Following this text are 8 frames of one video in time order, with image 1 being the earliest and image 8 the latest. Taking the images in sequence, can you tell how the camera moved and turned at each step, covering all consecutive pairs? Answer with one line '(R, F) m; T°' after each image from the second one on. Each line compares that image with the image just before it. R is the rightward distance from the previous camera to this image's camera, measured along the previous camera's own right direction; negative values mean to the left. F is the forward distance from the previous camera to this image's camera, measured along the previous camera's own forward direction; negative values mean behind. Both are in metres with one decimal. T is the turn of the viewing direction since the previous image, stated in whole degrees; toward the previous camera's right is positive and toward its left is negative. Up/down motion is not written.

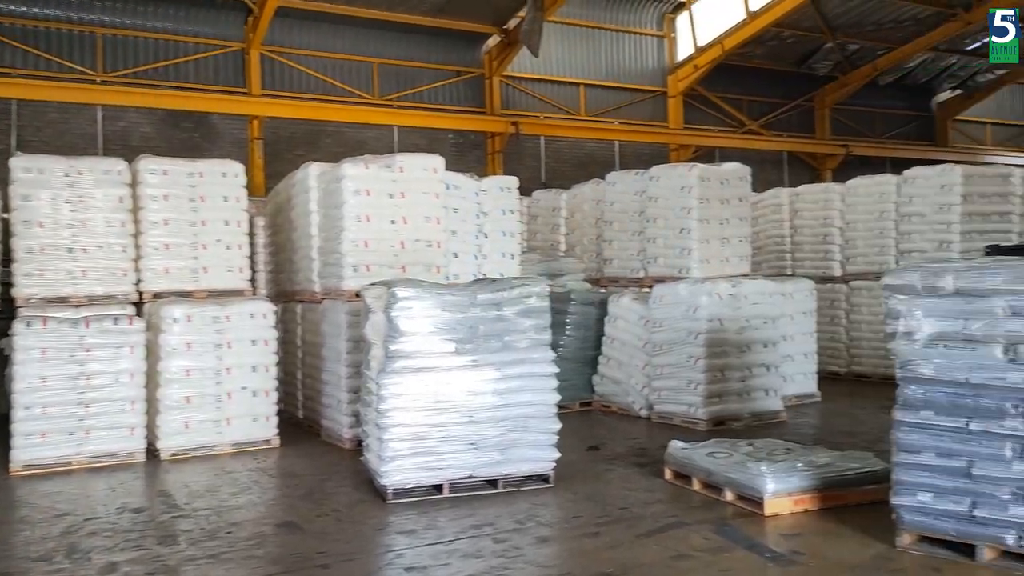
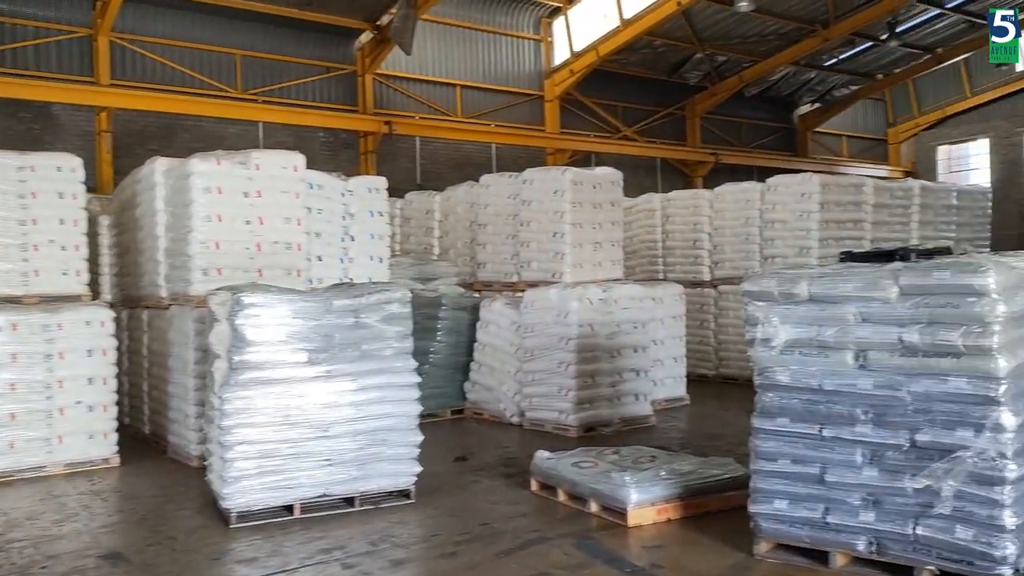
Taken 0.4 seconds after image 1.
(+0.1, +0.2) m; +8°
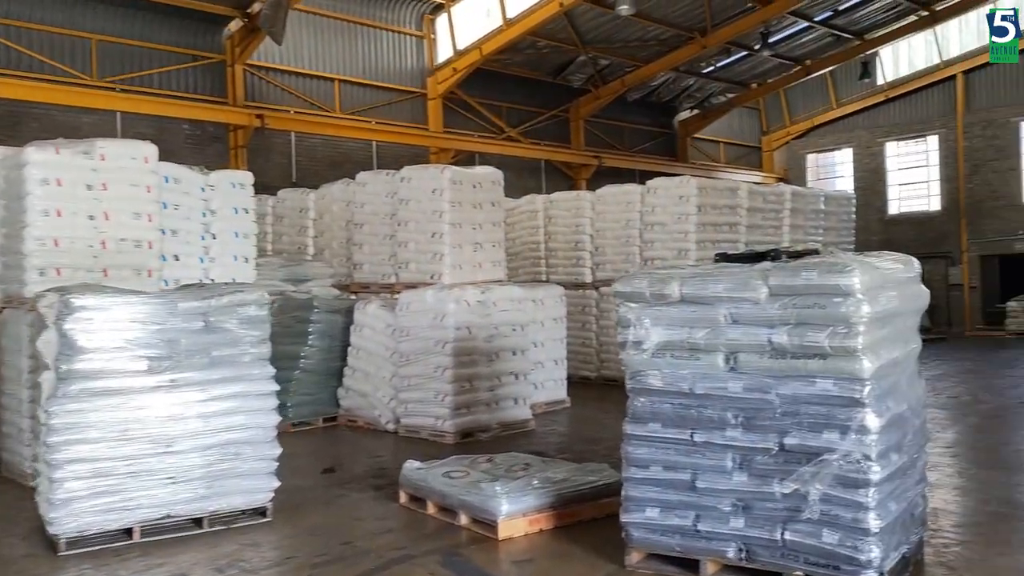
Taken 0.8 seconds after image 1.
(+0.1, +0.2) m; +7°
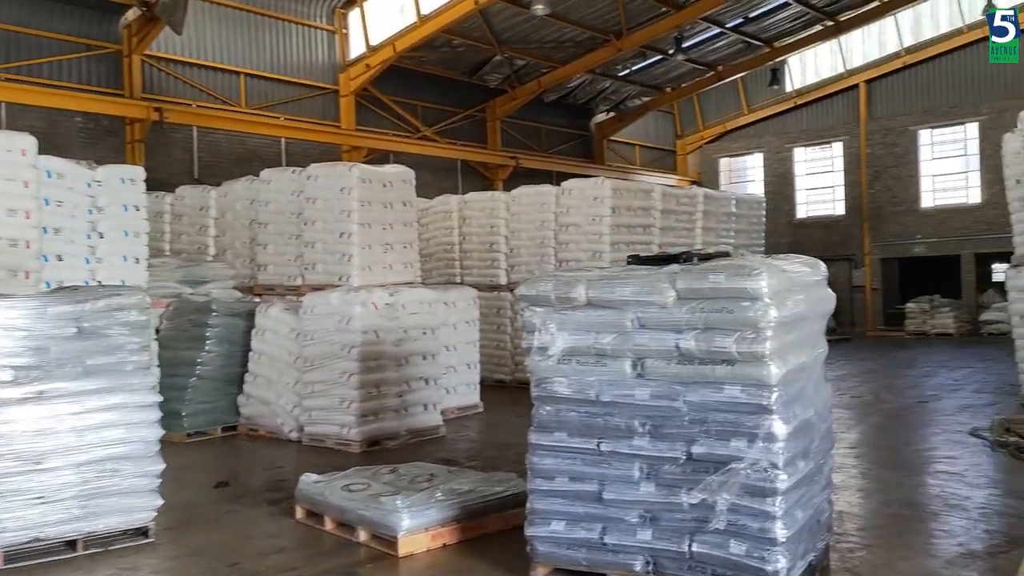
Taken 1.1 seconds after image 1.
(+0.1, +0.2) m; +5°
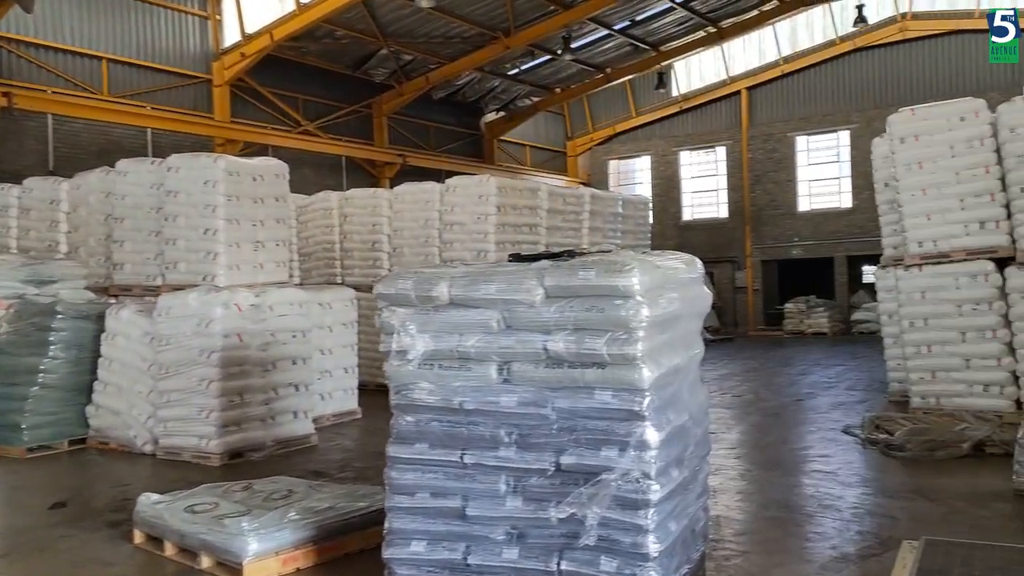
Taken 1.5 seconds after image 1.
(+0.1, +0.3) m; +7°
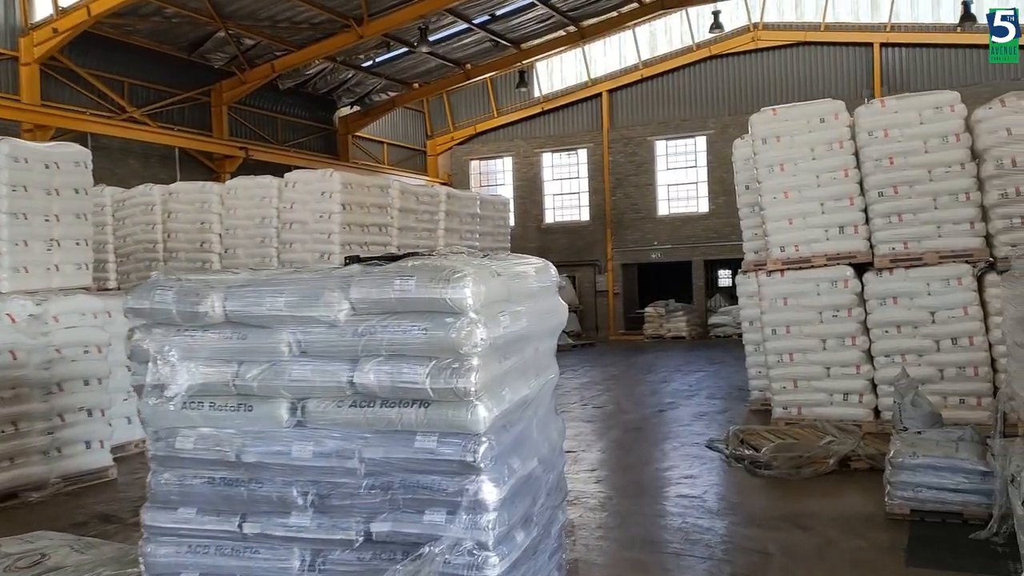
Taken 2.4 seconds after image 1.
(+0.2, +0.7) m; +9°
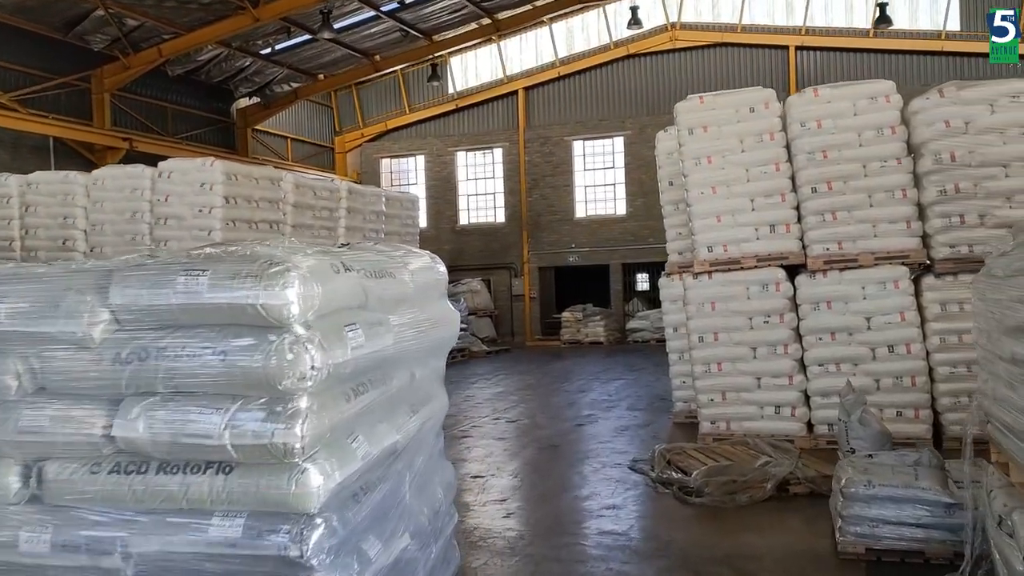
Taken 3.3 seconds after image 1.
(+0.1, +0.7) m; +6°
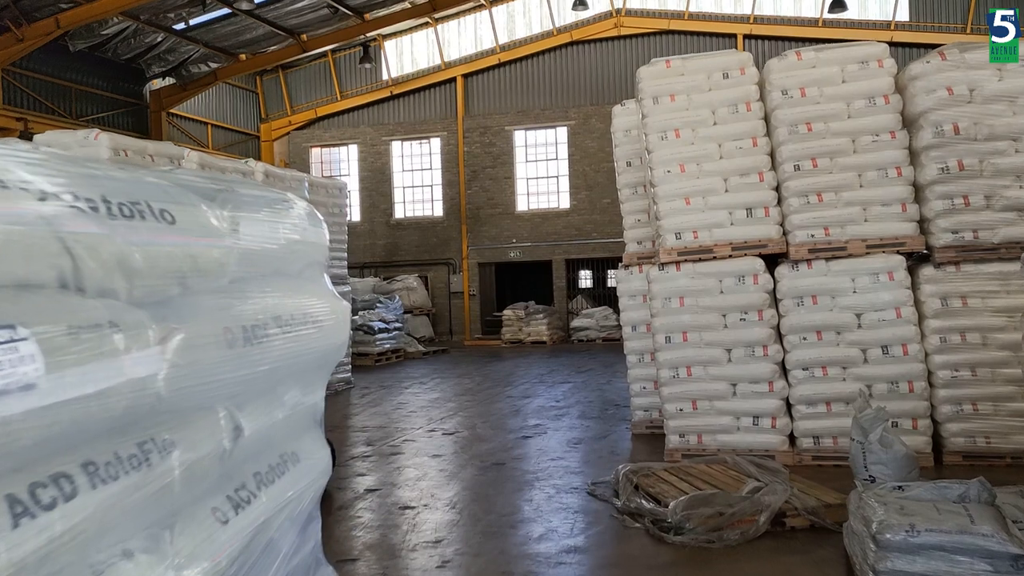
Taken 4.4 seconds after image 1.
(0.0, +0.9) m; +4°
